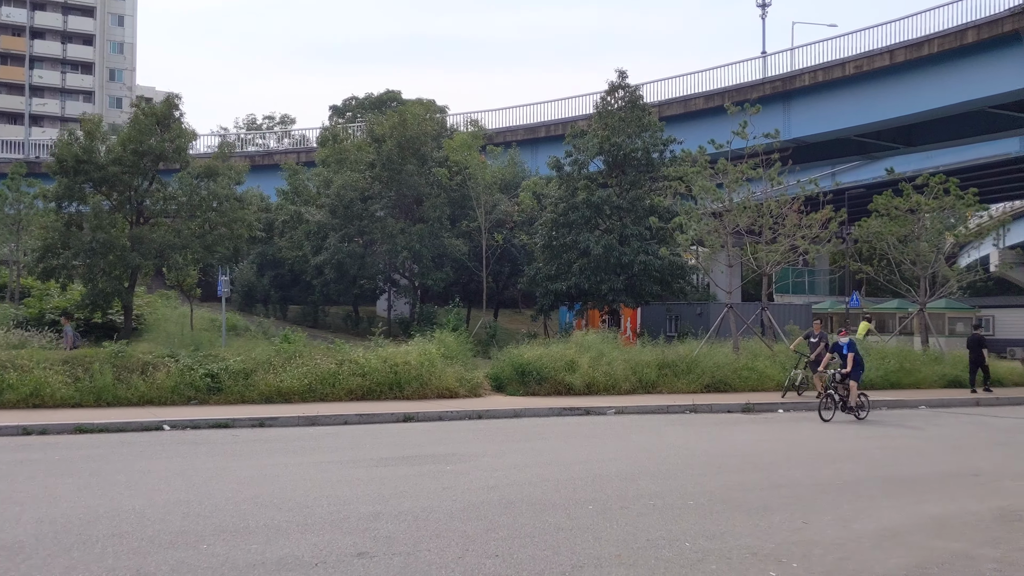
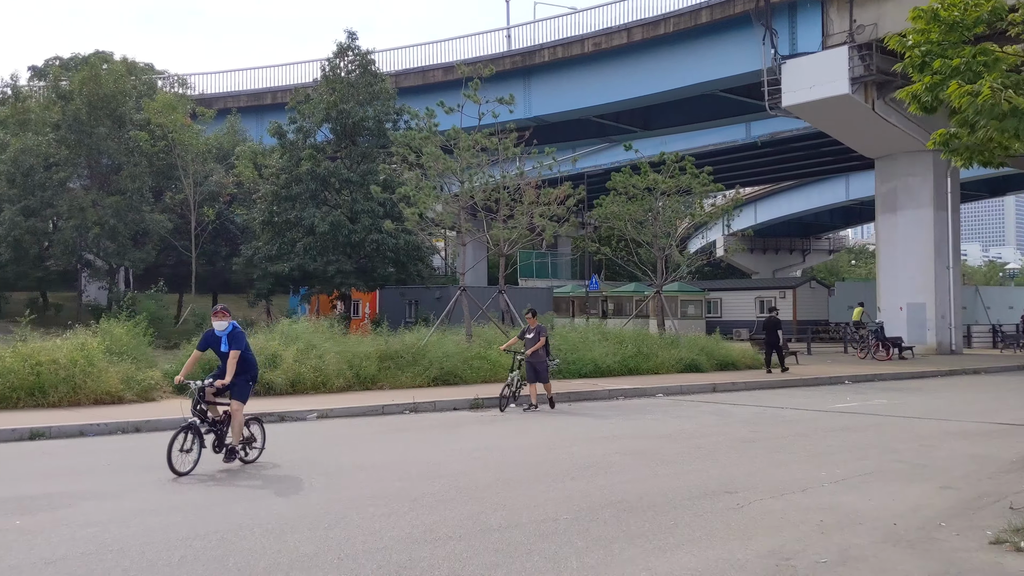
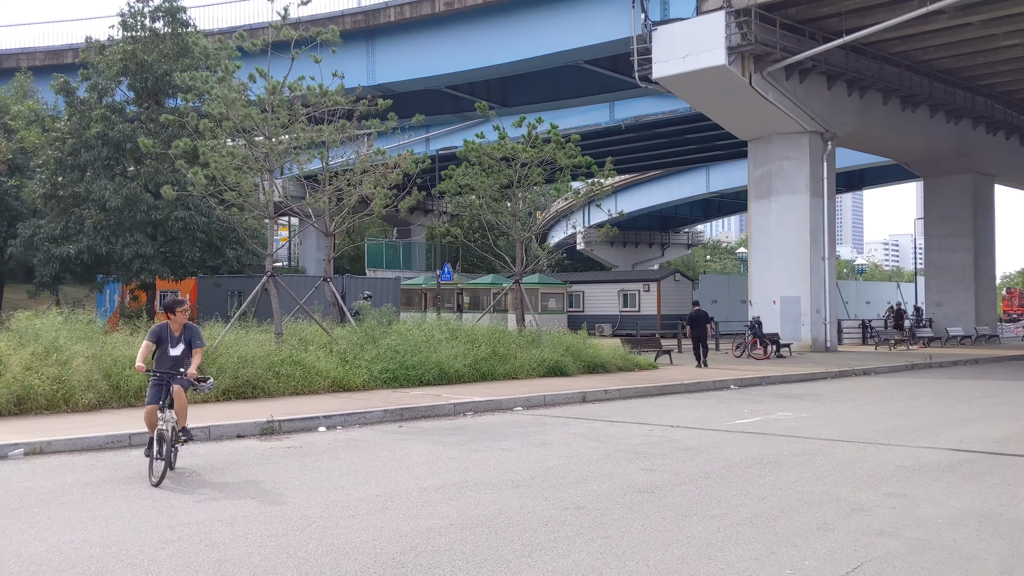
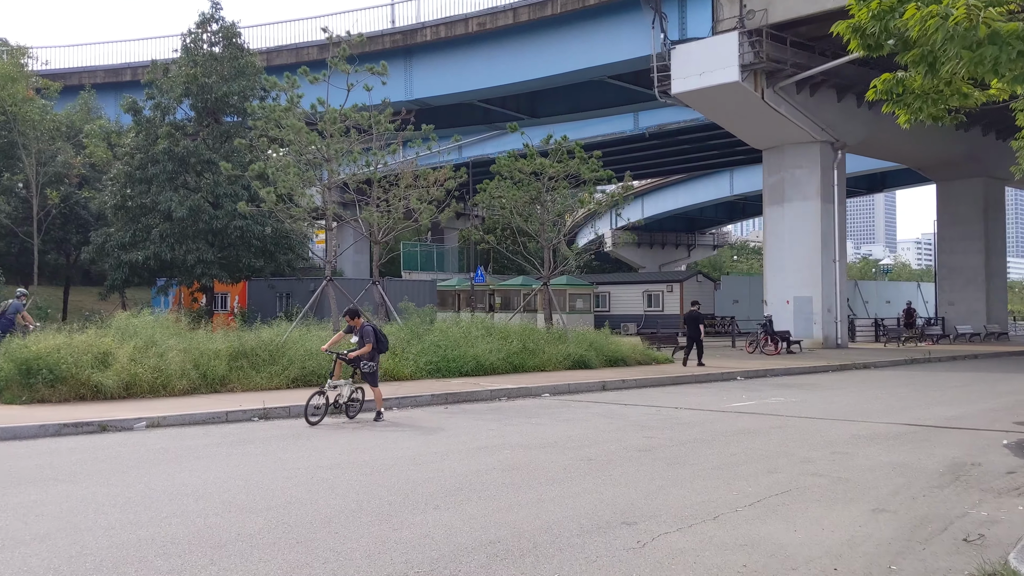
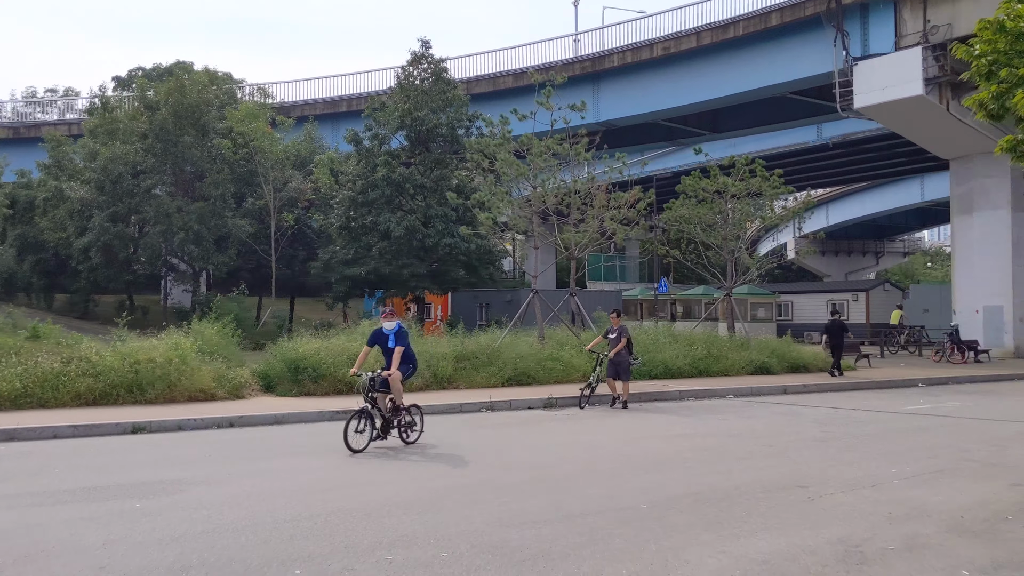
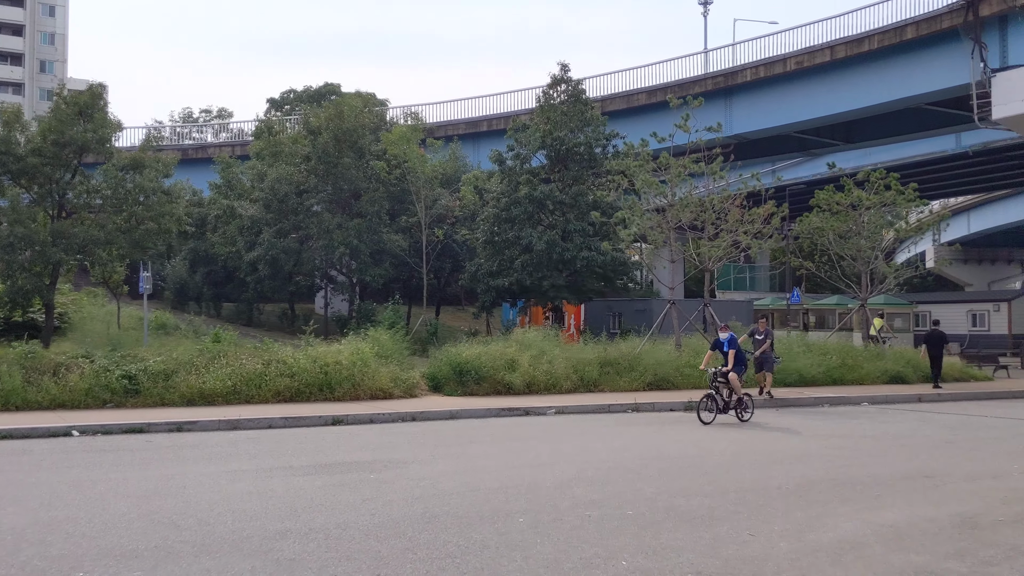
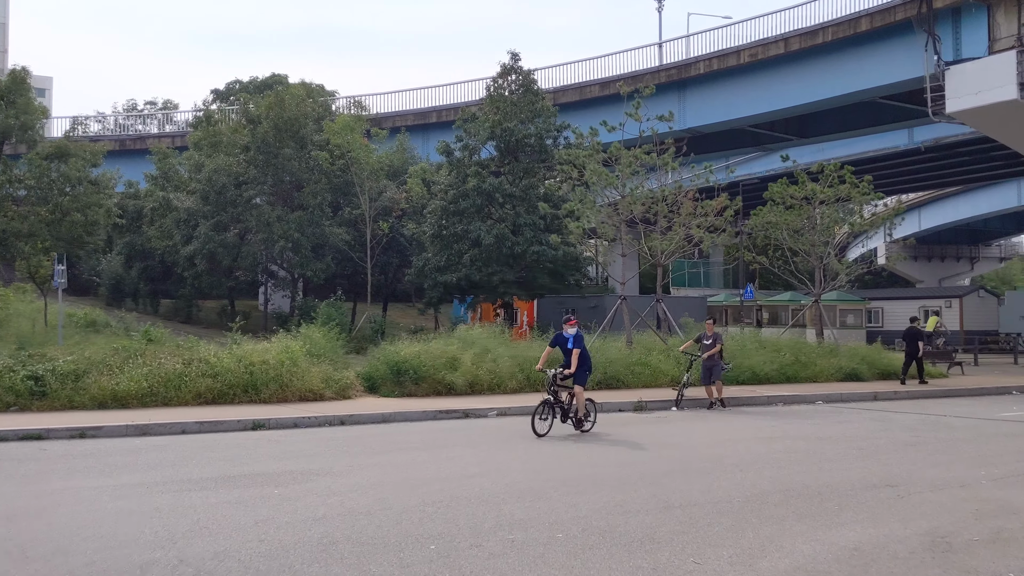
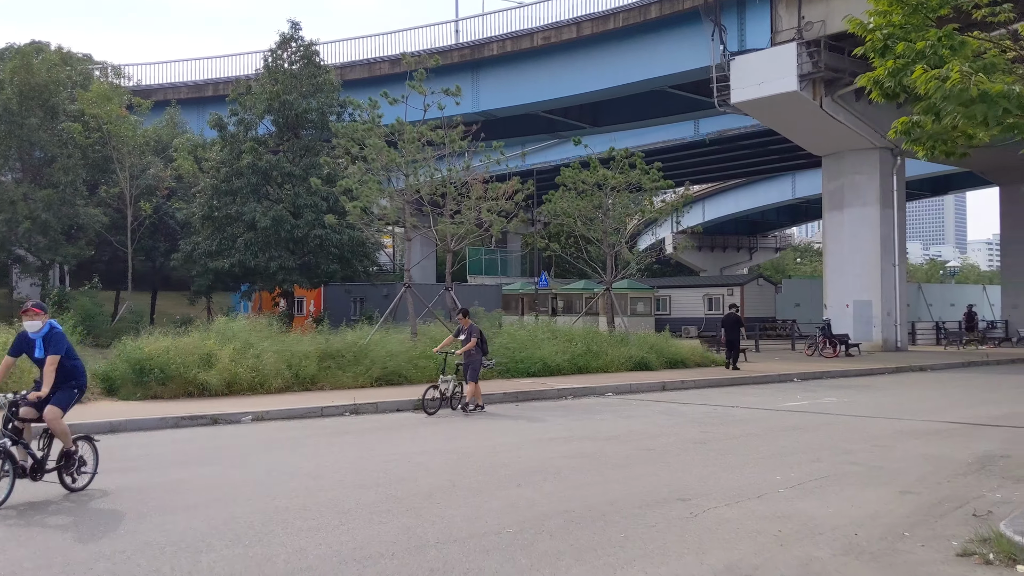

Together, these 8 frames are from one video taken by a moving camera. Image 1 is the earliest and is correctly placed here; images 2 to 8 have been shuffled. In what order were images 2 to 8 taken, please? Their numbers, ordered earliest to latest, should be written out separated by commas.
6, 7, 5, 2, 8, 4, 3
